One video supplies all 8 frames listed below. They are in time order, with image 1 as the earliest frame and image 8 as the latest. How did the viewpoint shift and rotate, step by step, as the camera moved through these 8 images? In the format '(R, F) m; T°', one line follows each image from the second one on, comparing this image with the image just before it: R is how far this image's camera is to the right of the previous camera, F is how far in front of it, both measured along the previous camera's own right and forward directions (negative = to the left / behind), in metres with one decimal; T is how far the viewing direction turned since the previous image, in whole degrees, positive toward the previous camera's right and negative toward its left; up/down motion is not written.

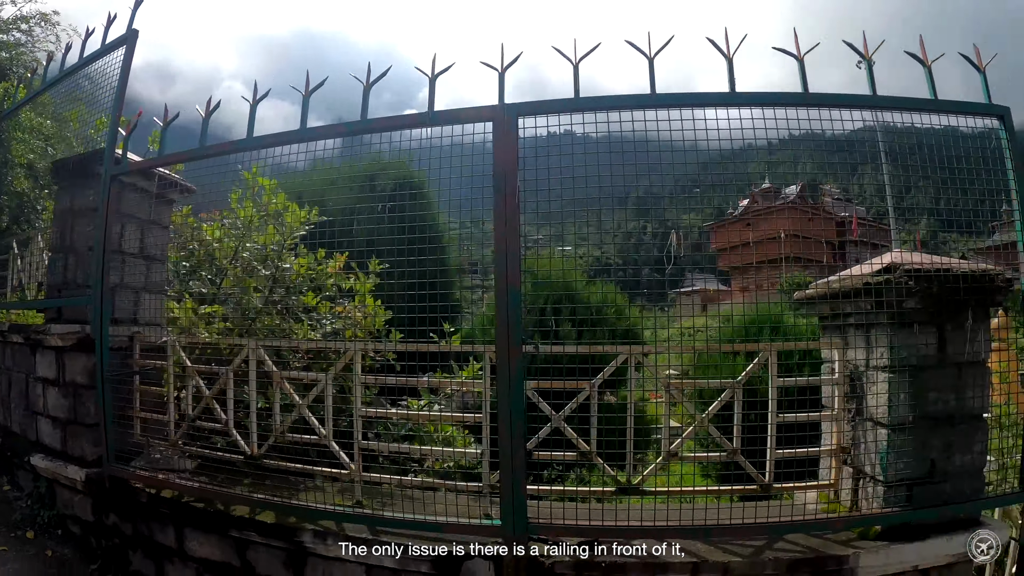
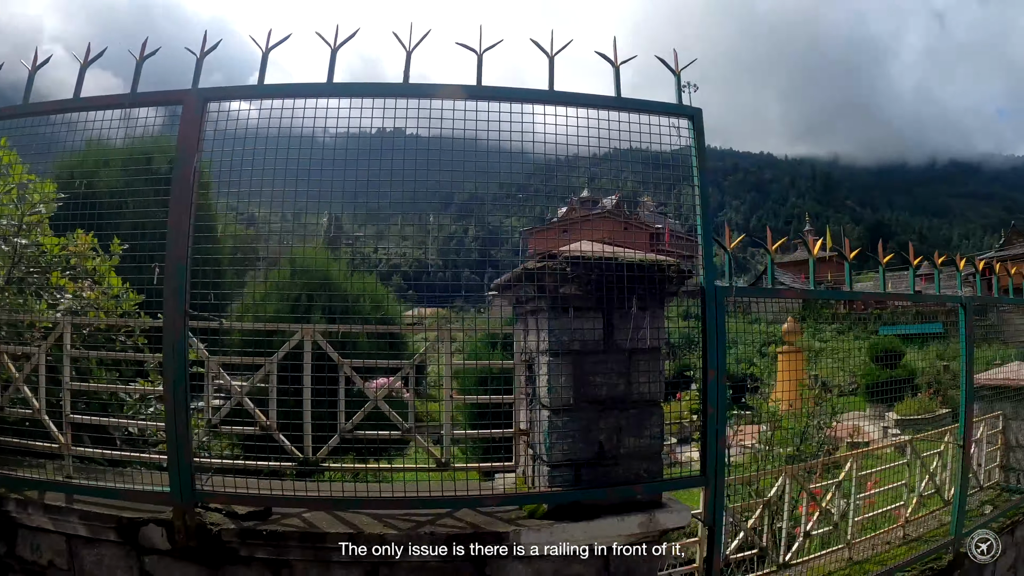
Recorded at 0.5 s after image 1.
(+1.9, +0.3) m; +8°
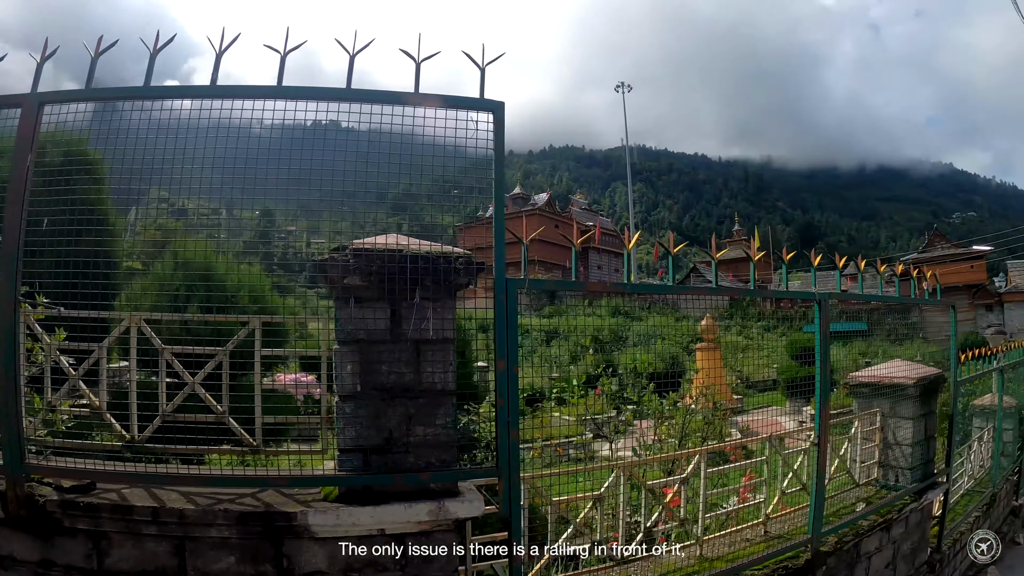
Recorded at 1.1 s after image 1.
(+1.6, -0.1) m; -1°
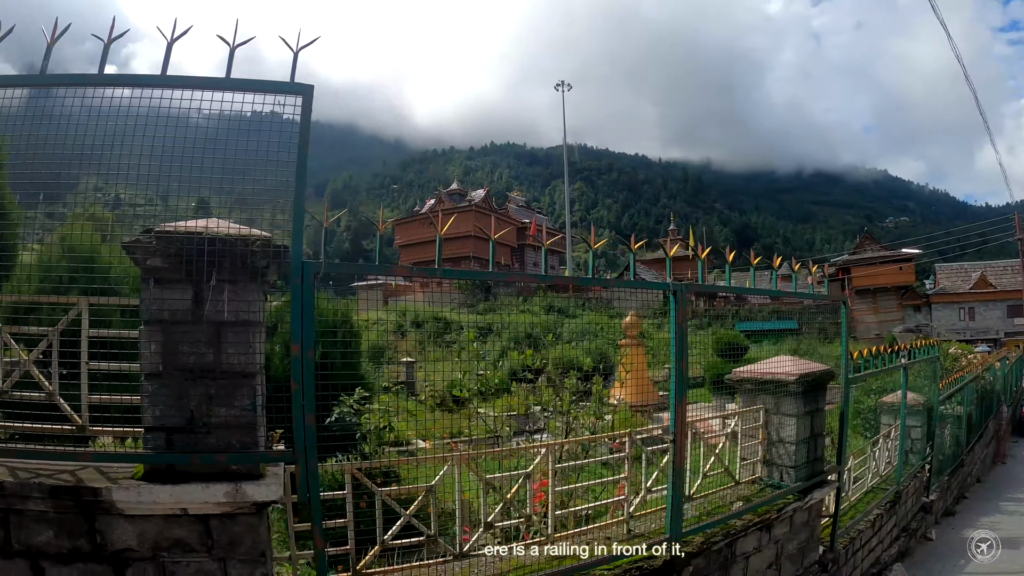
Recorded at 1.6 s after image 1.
(+0.3, +0.2) m; +4°
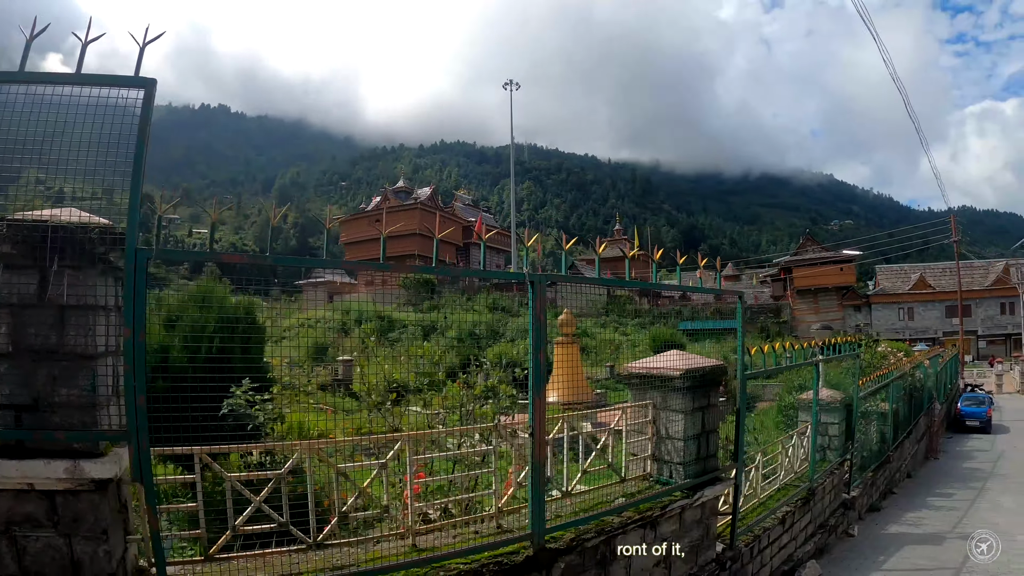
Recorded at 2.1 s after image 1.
(-0.2, +0.1) m; +6°
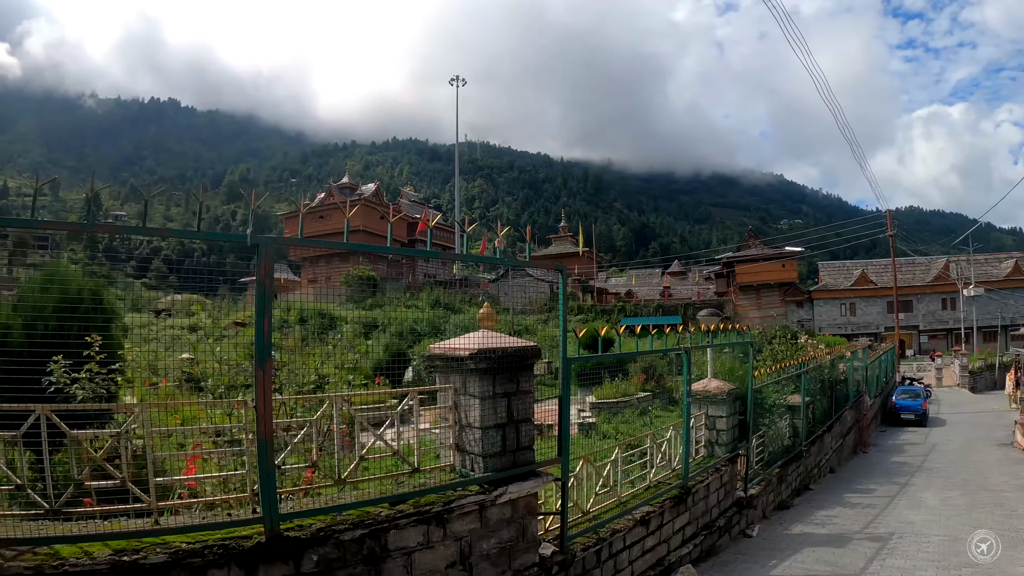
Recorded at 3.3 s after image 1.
(-0.2, 0.0) m; +5°
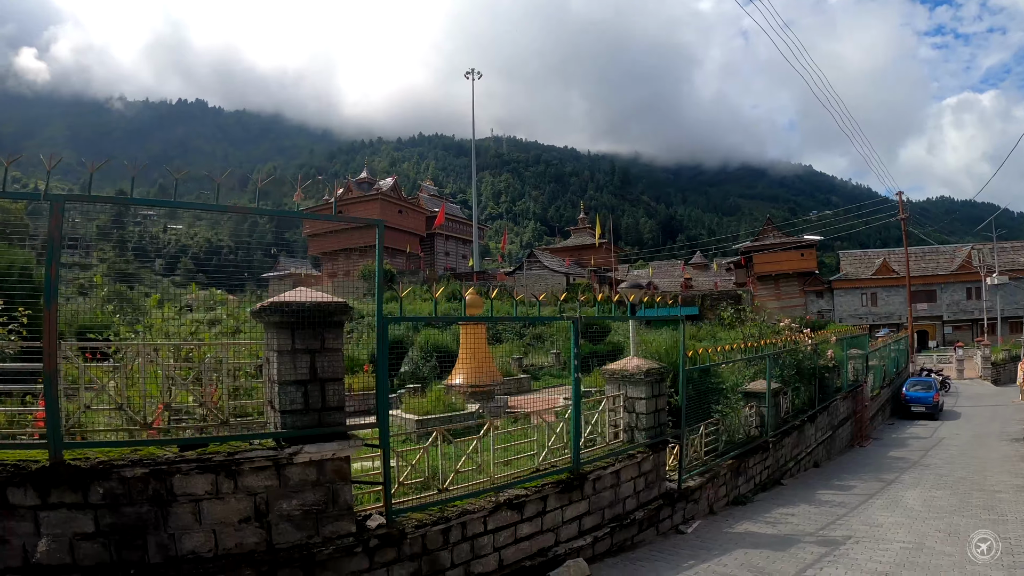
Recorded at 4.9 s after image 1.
(+0.3, -0.1) m; -4°
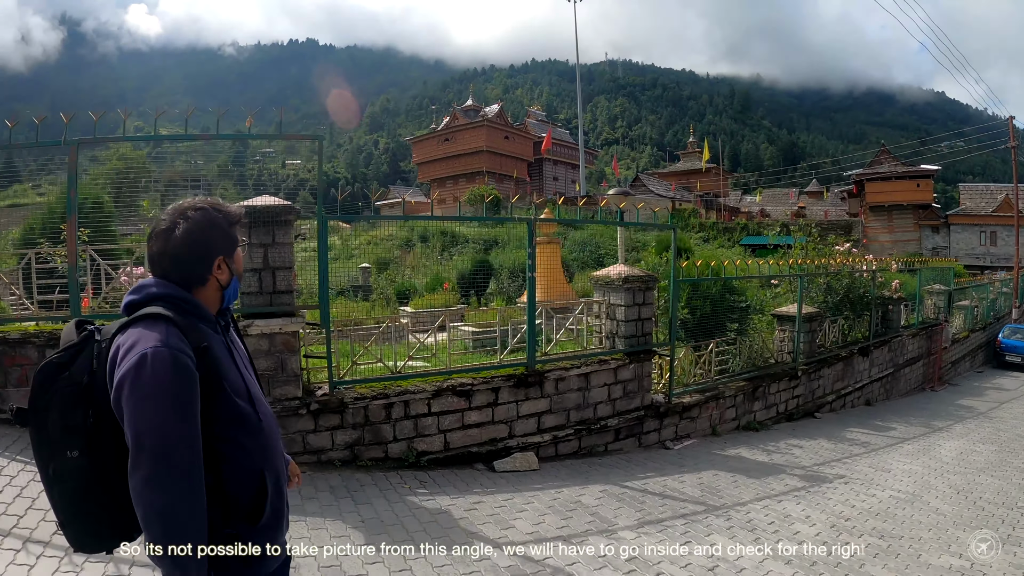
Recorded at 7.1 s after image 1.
(+0.4, -0.1) m; -12°
